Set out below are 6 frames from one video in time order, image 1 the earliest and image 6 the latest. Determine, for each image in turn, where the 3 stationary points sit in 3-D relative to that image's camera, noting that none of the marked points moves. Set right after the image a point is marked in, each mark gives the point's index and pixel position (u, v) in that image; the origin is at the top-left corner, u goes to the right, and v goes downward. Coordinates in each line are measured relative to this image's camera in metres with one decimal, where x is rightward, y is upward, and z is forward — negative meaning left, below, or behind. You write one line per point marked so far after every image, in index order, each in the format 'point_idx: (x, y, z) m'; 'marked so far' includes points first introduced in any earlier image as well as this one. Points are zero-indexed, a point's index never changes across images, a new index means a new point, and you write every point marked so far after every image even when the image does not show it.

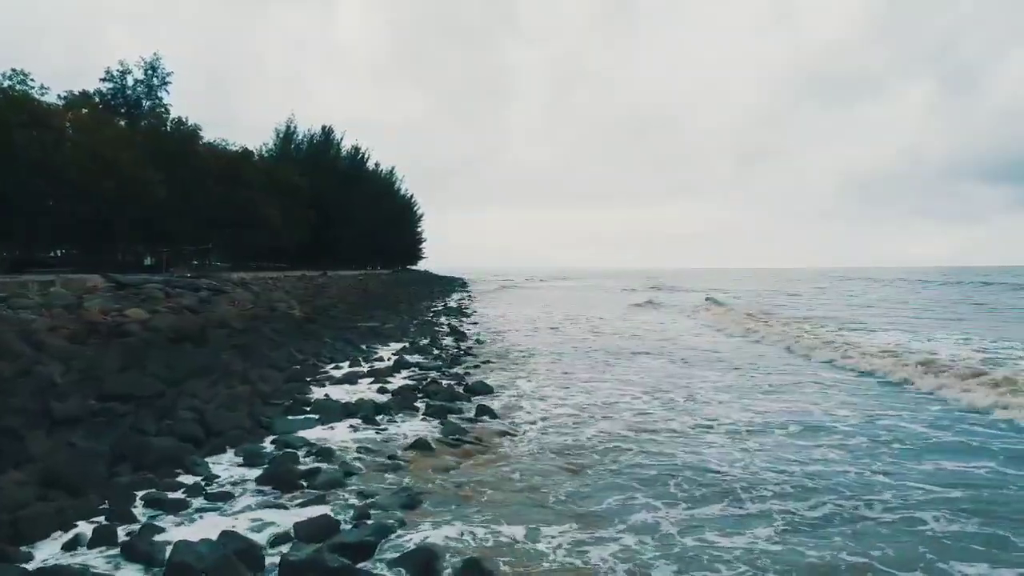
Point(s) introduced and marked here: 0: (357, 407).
0: (-2.0, -1.5, +9.2) m
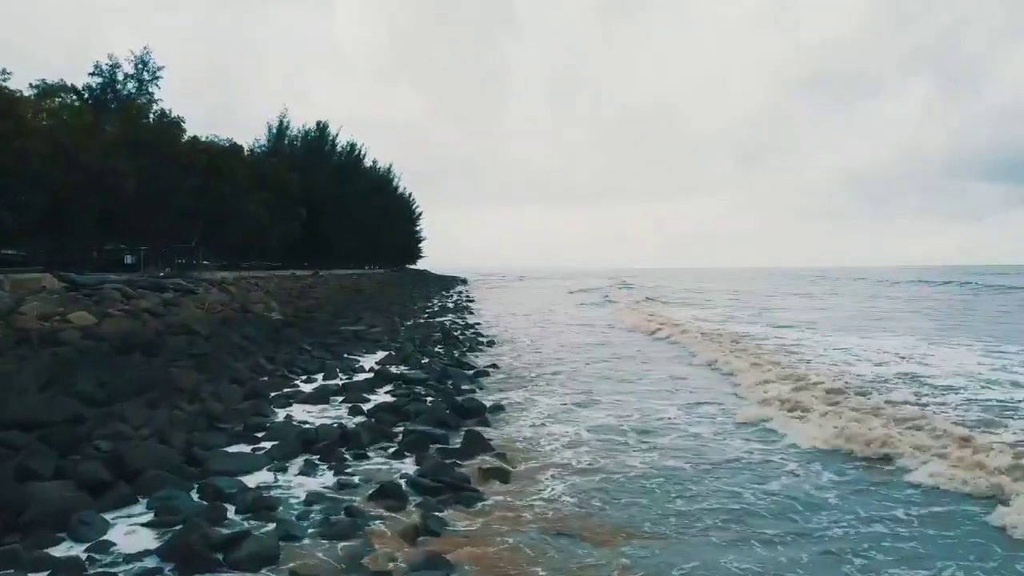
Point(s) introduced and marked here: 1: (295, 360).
0: (-2.0, -1.6, +7.6) m
1: (-3.9, -1.3, +13.0) m
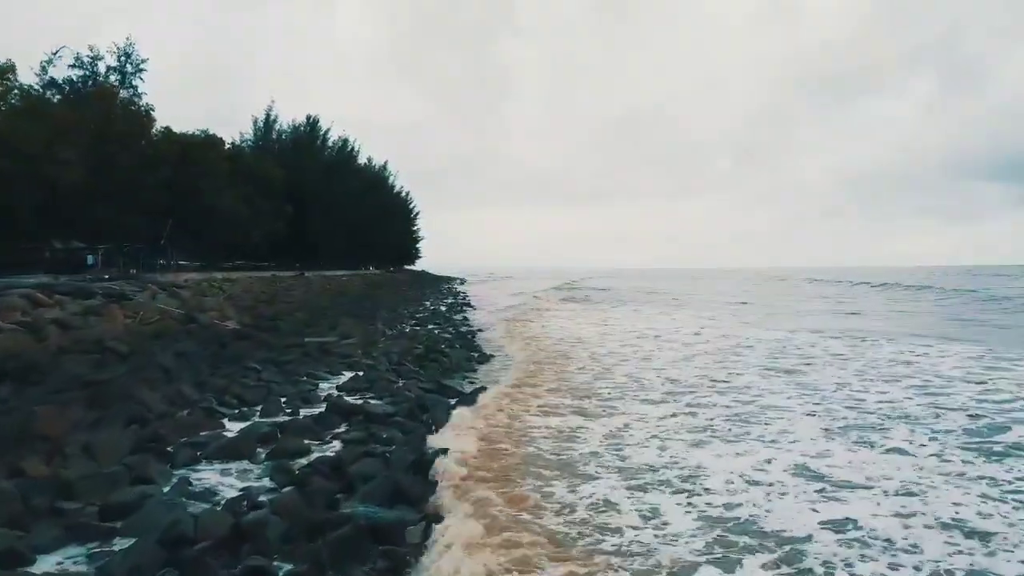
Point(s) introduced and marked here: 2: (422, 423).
0: (-2.1, -1.7, +4.9) m
1: (-4.0, -1.4, +10.3) m
2: (-1.2, -1.6, +9.0) m
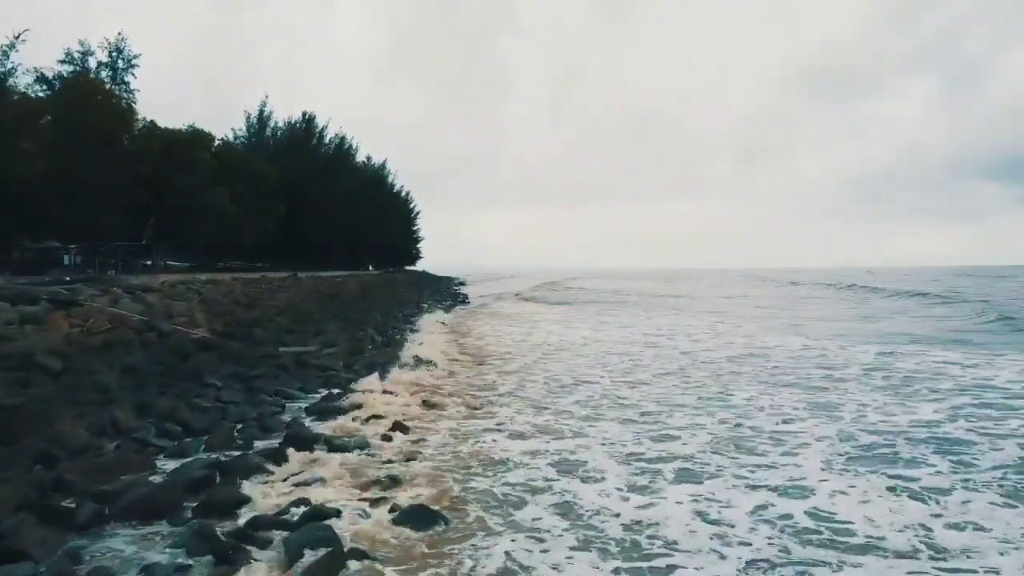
0: (-2.1, -1.7, +3.3) m
1: (-4.0, -1.5, +8.7) m
2: (-1.2, -1.7, +7.4) m
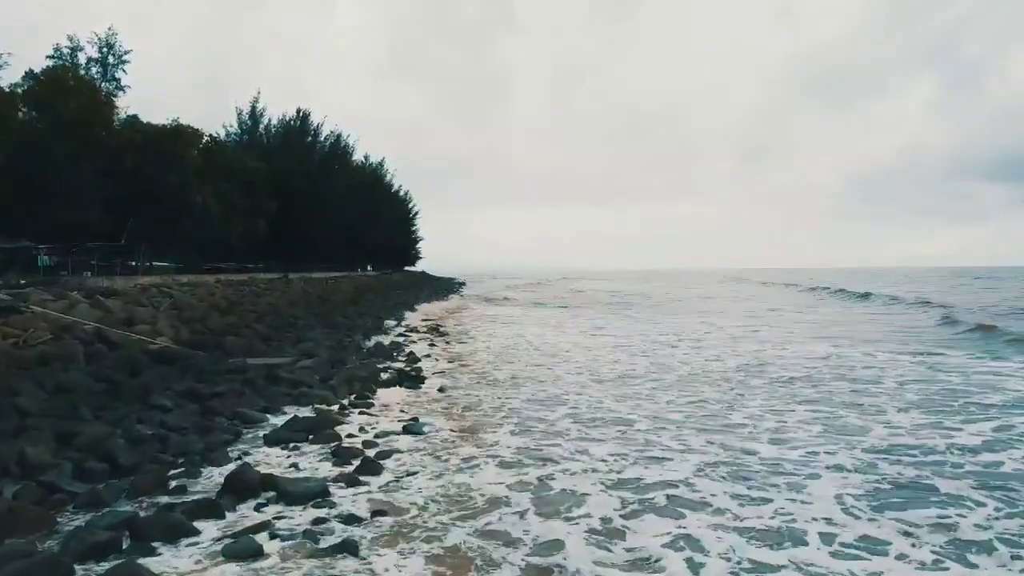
0: (-2.2, -1.8, +1.9) m
1: (-4.1, -1.5, +7.3) m
2: (-1.3, -1.8, +6.0) m
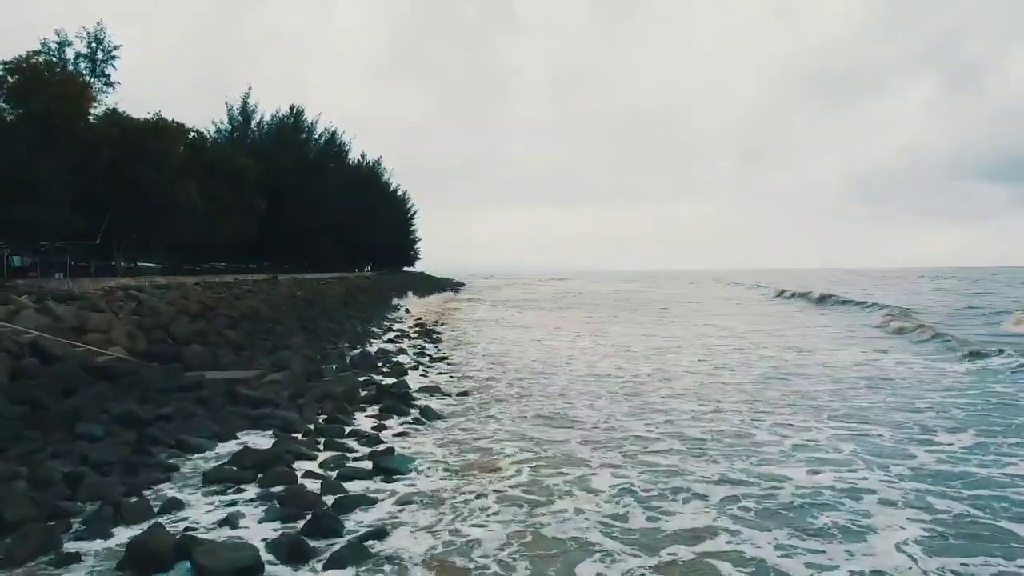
0: (-2.2, -1.8, +0.5) m
1: (-4.1, -1.6, +5.9) m
2: (-1.3, -1.8, +4.6) m
